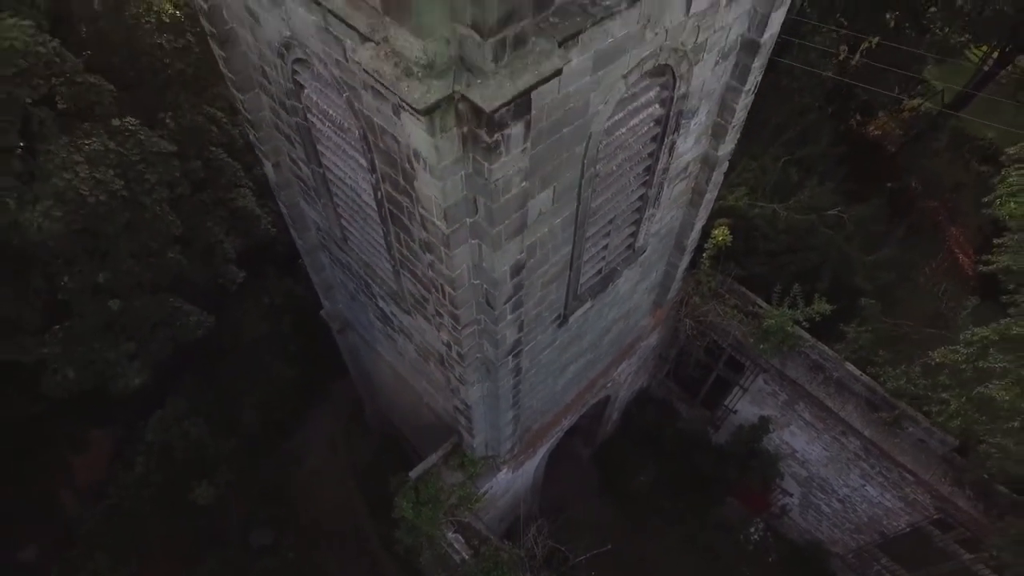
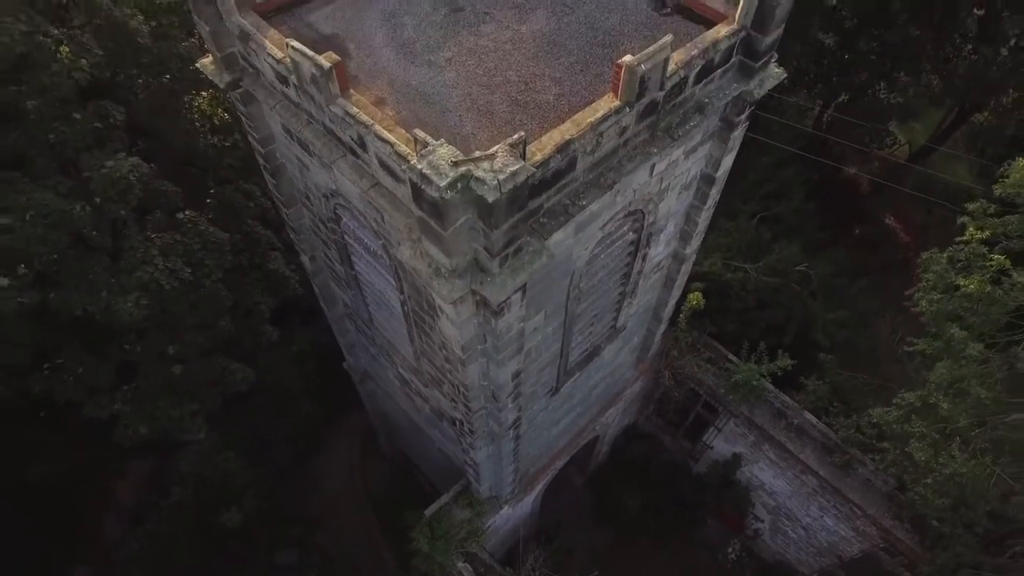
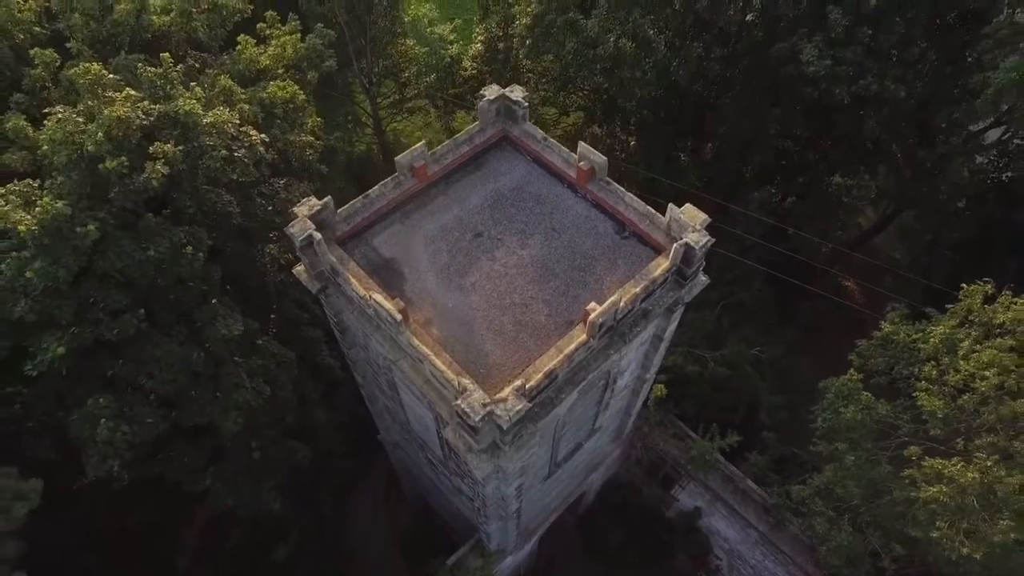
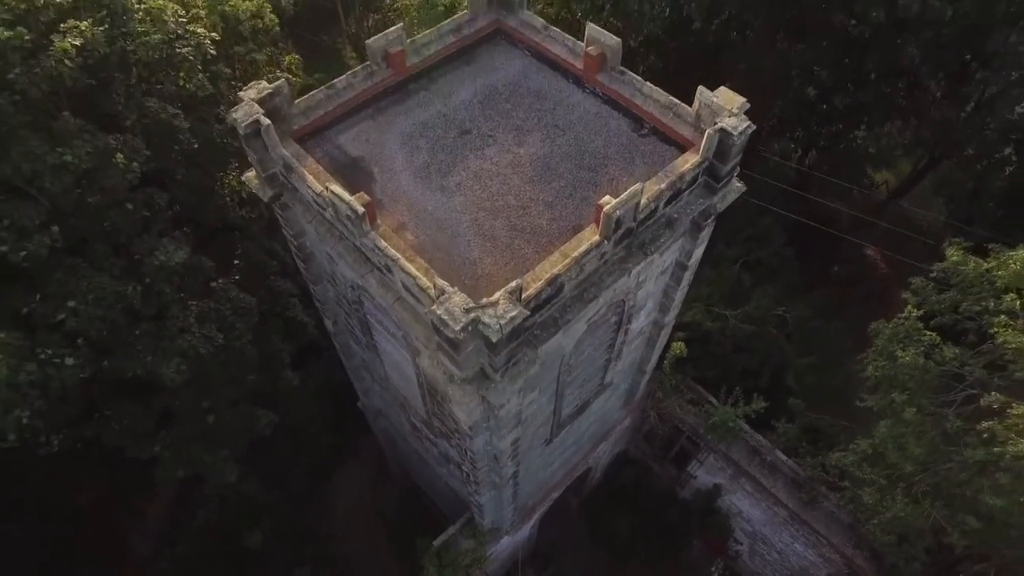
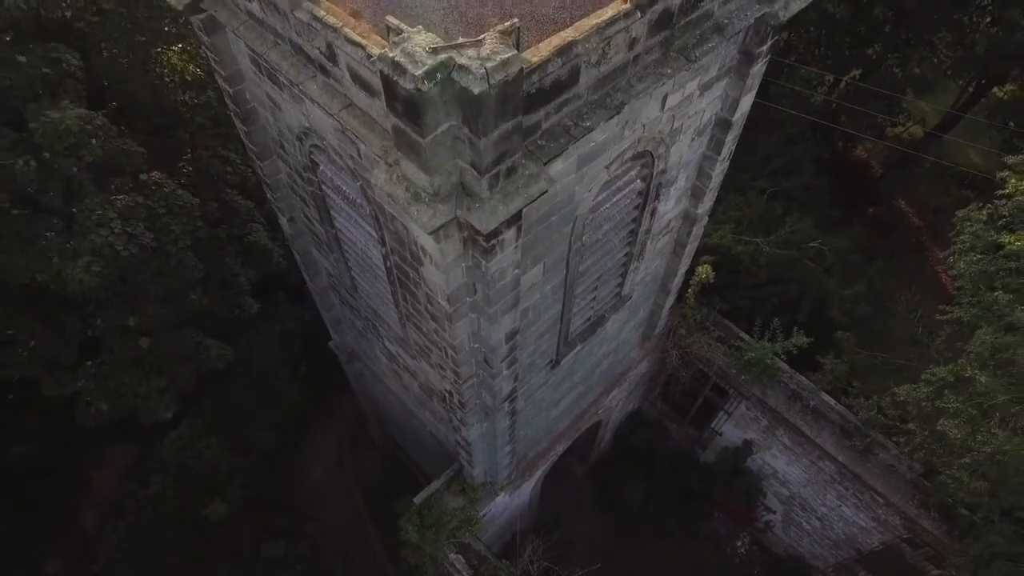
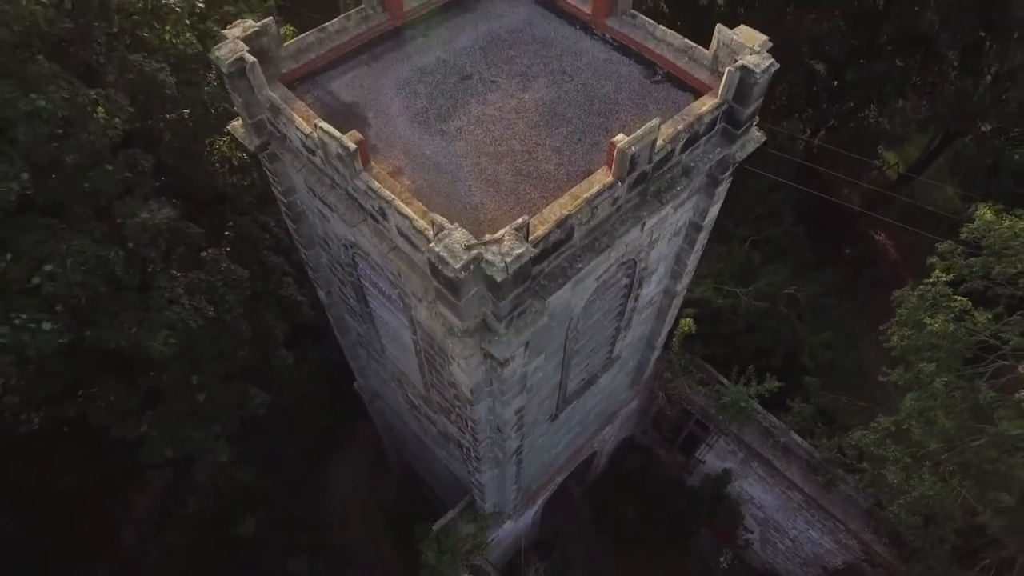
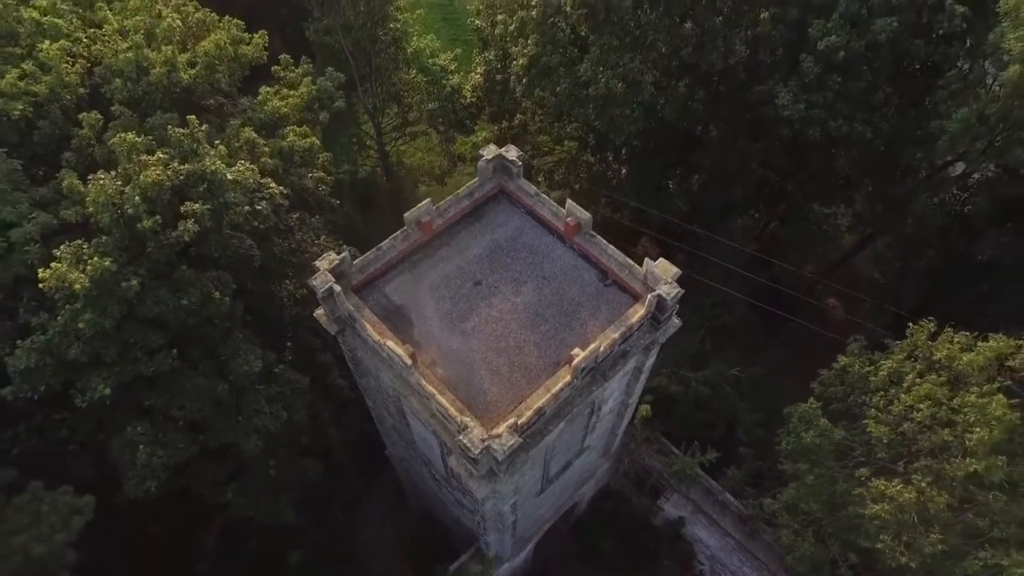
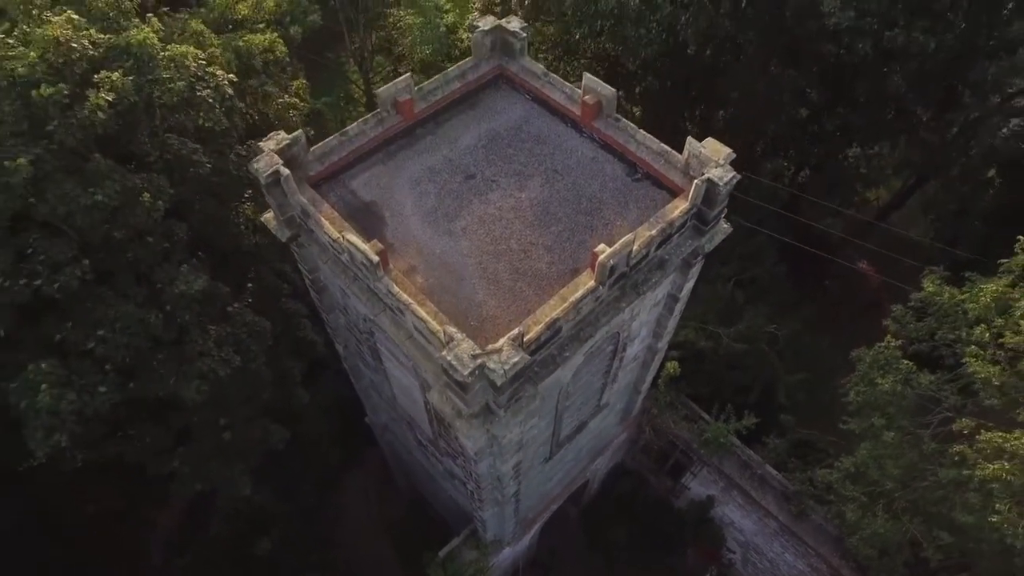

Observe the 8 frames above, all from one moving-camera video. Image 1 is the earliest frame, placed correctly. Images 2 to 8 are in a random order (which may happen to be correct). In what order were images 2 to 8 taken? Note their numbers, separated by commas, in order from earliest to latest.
5, 2, 6, 4, 8, 3, 7
